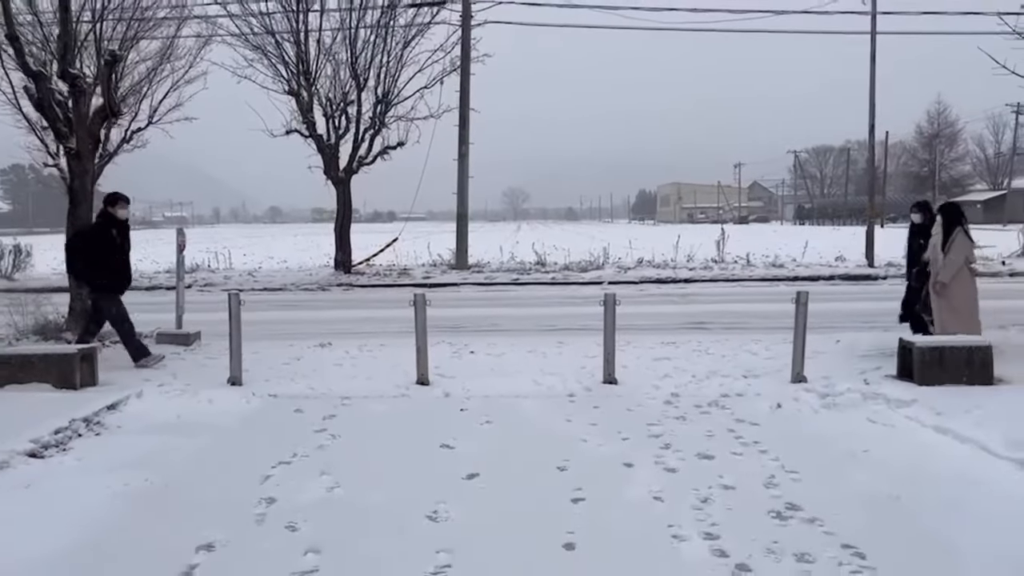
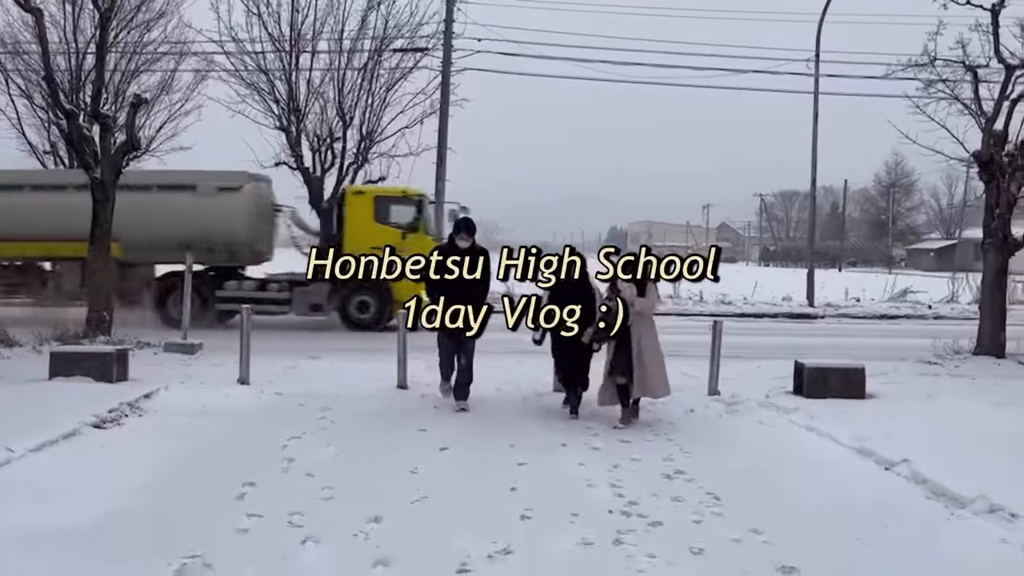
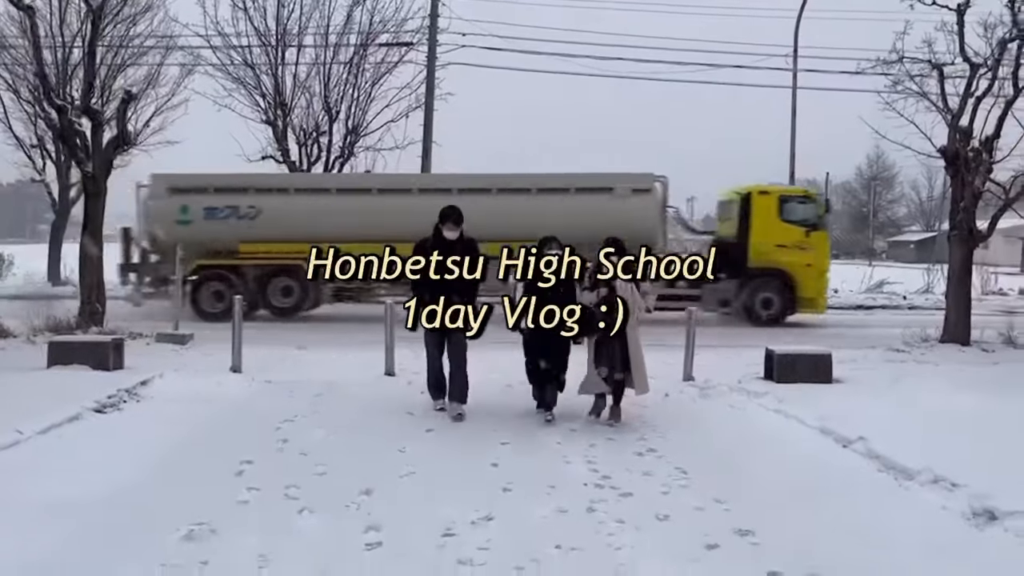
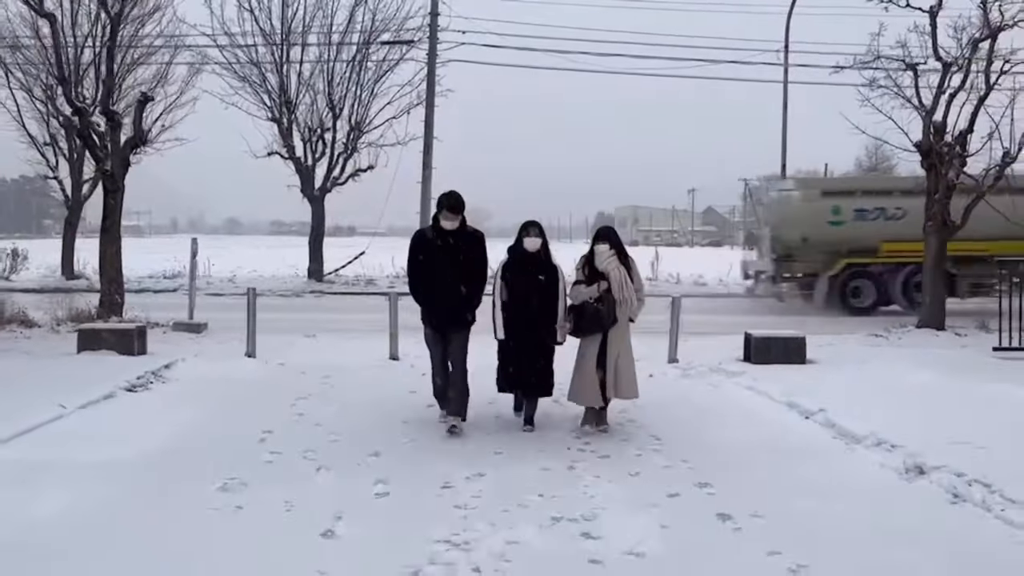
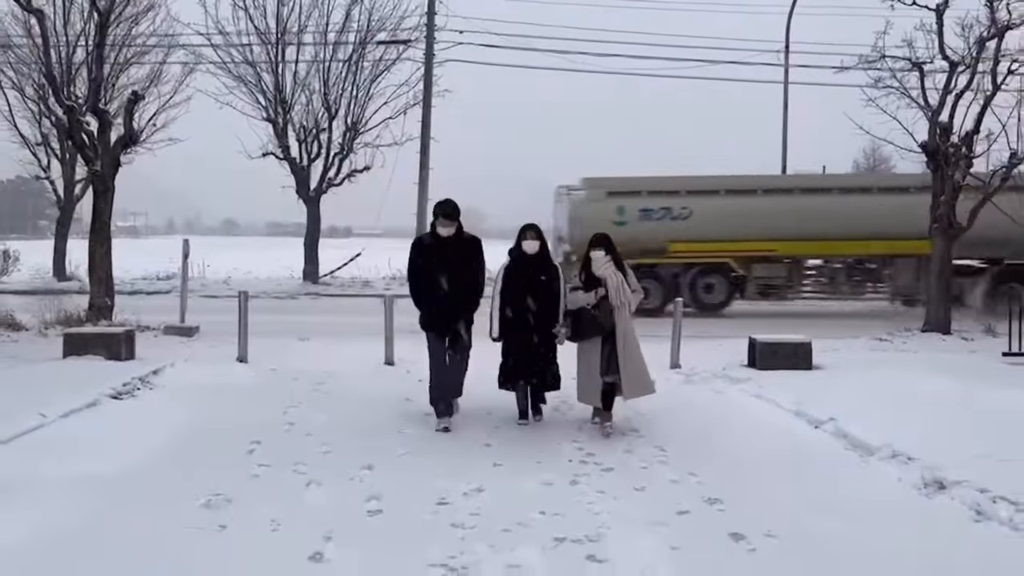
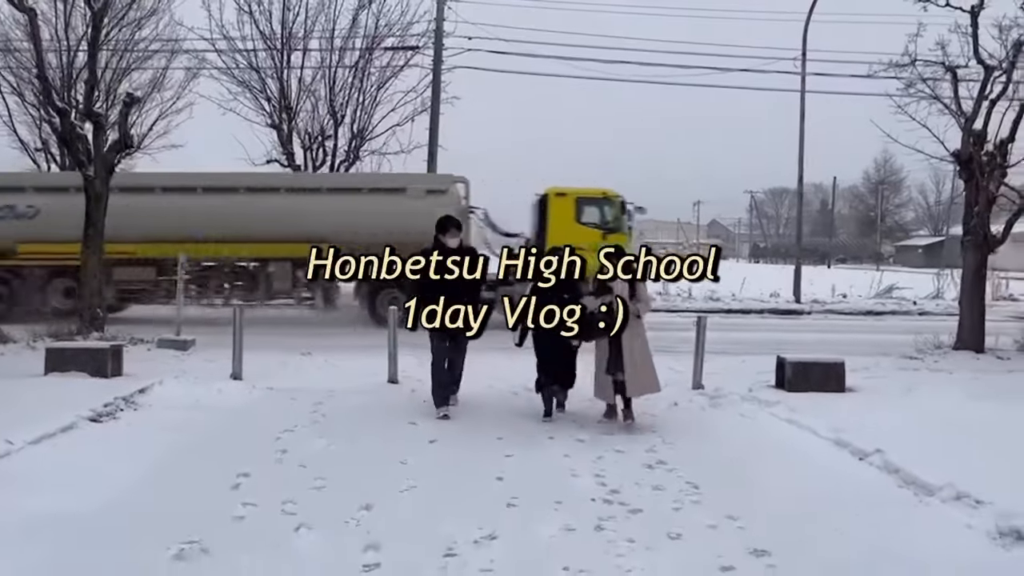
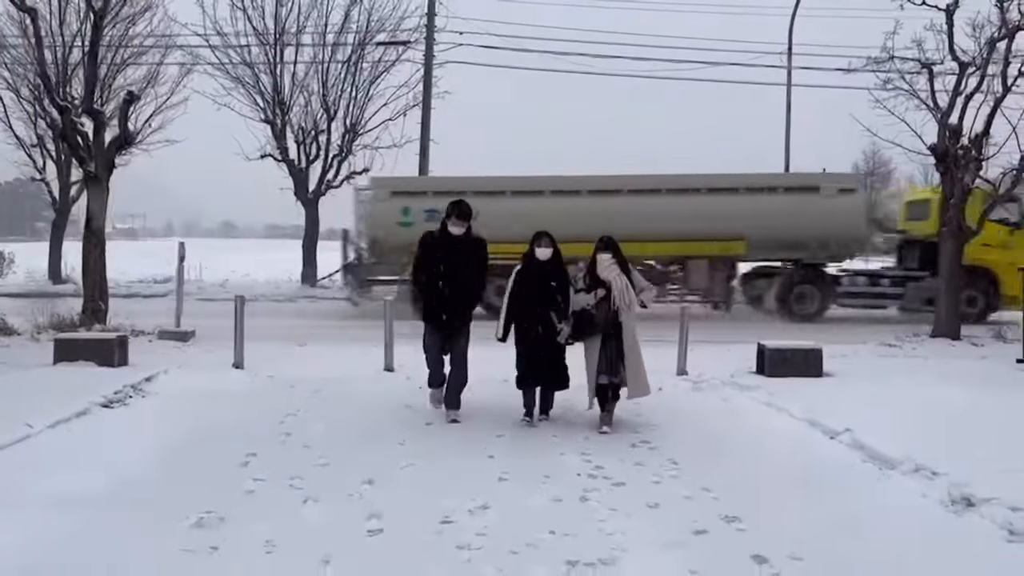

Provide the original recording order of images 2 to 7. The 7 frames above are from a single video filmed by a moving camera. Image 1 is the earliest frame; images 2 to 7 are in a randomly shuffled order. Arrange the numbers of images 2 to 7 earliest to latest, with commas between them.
2, 6, 3, 7, 5, 4
